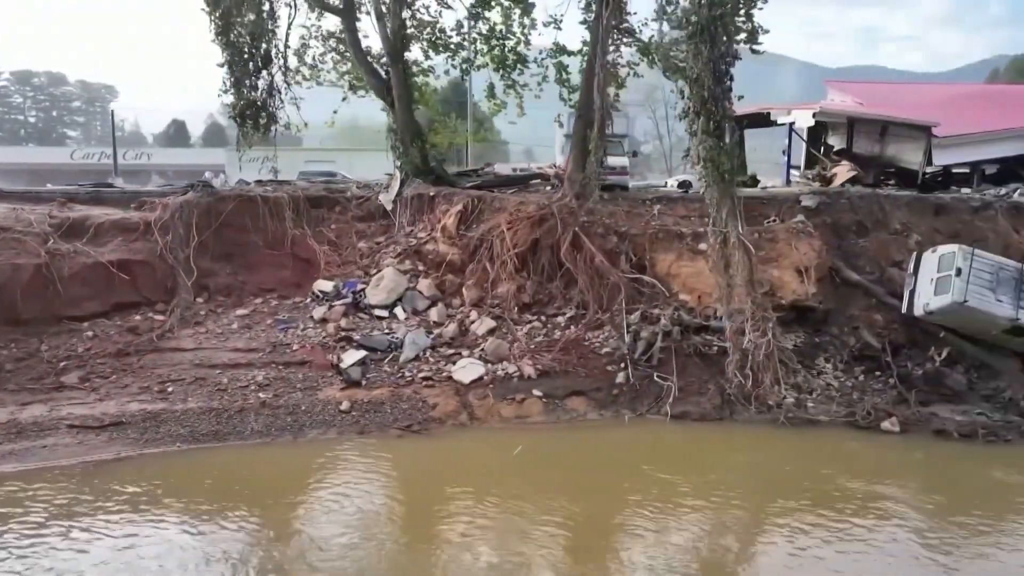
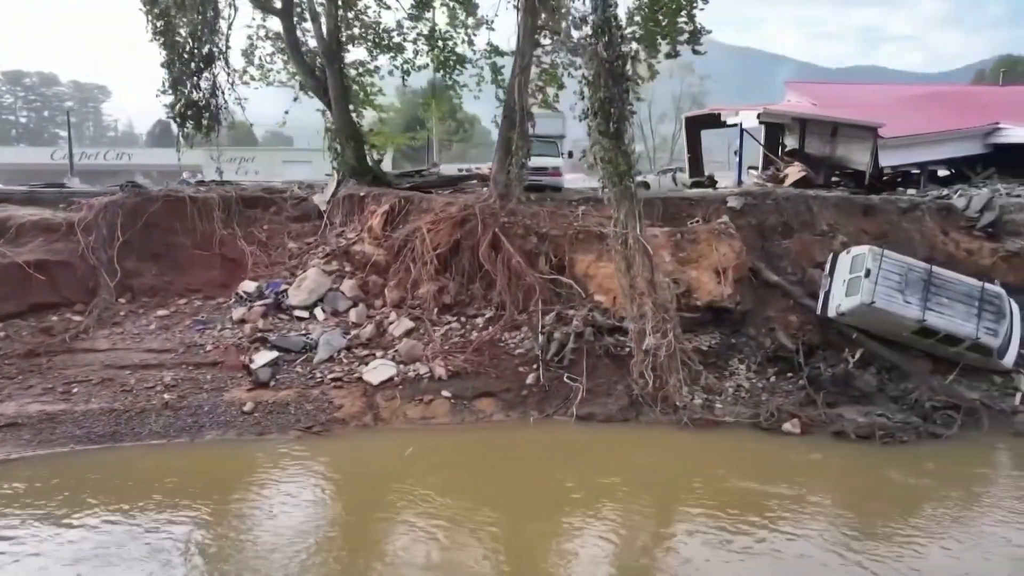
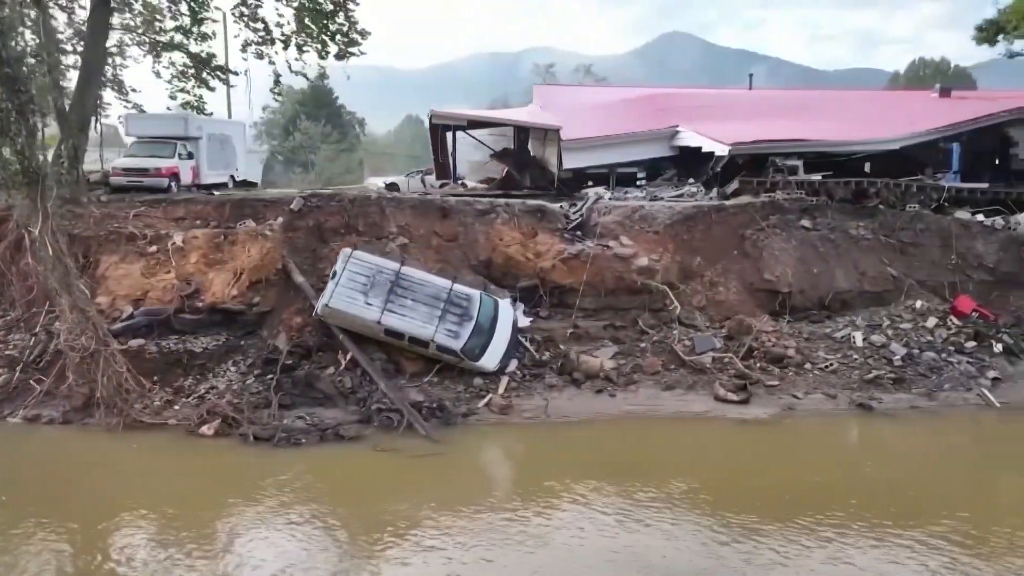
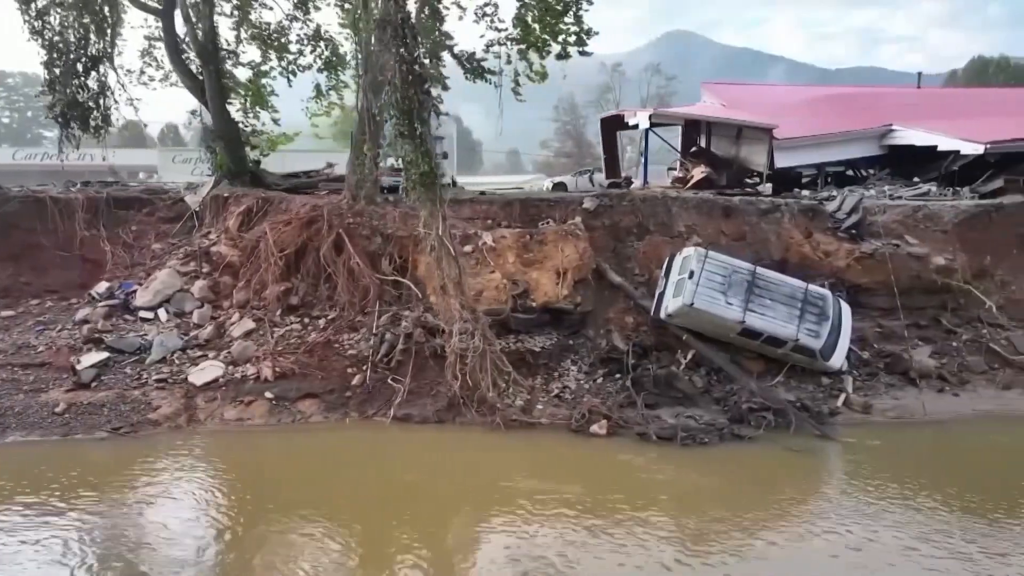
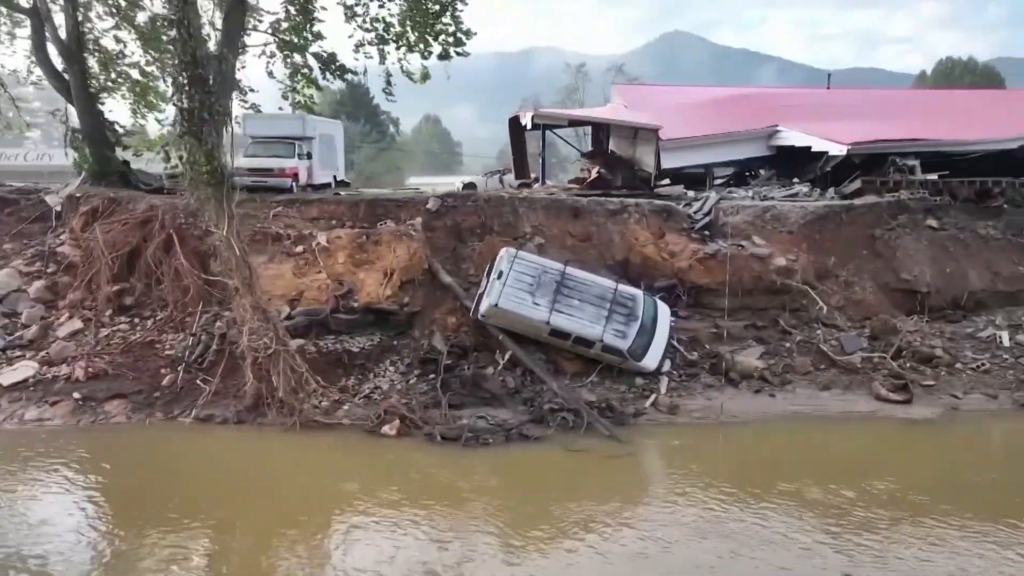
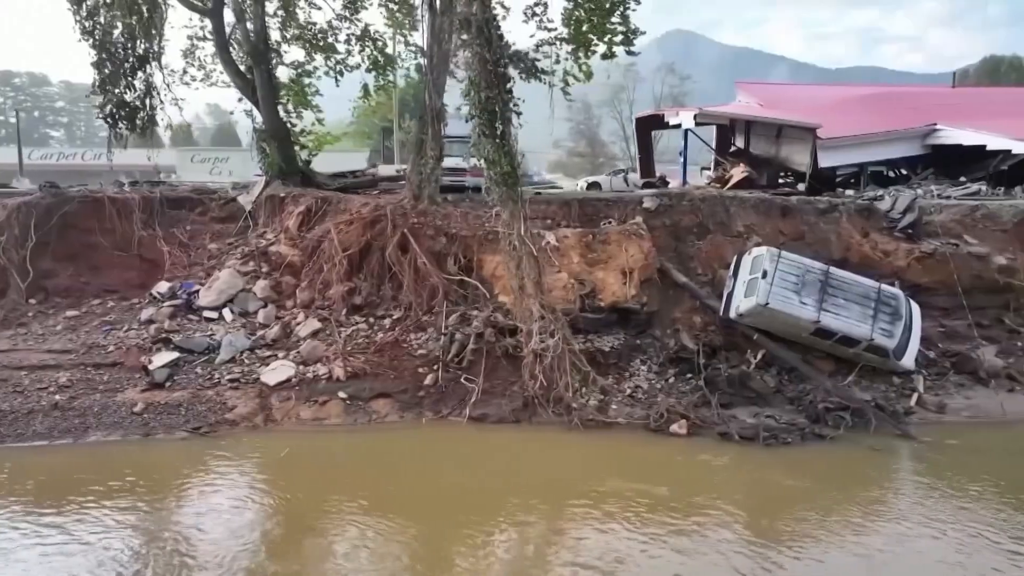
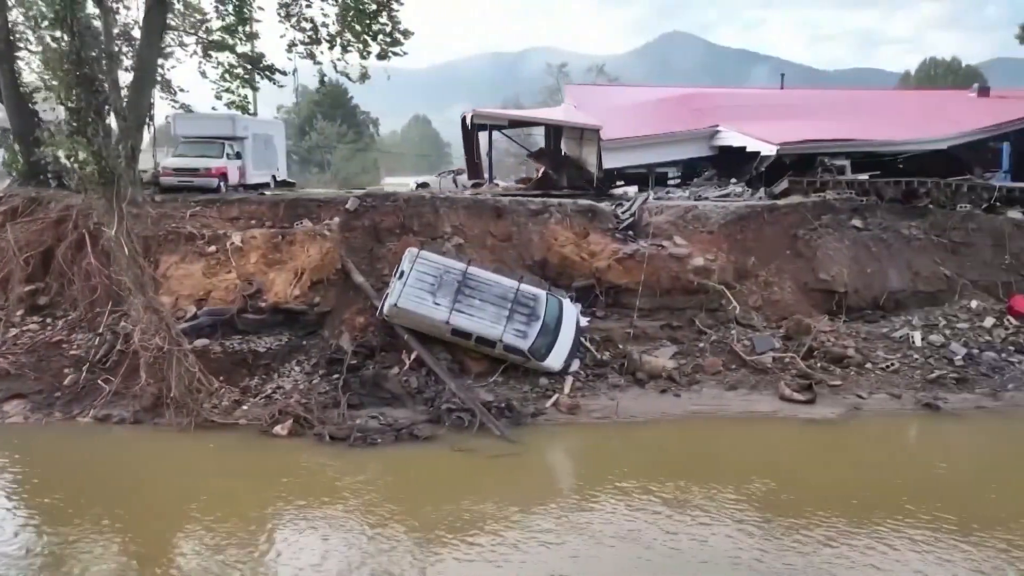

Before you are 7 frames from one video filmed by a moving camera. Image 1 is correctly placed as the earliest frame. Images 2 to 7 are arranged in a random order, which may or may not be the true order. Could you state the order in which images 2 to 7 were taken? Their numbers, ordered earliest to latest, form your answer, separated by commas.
2, 6, 4, 5, 7, 3
